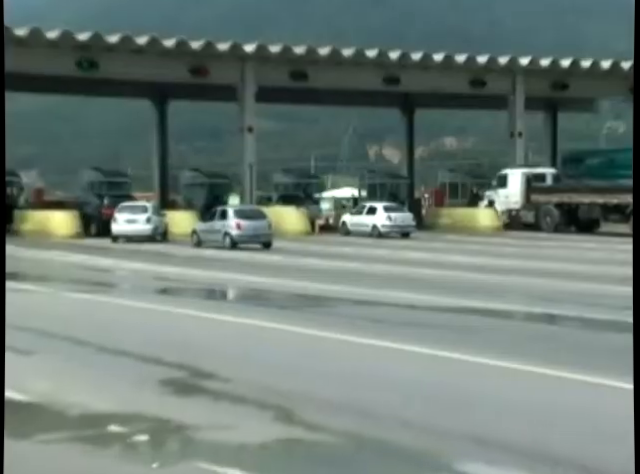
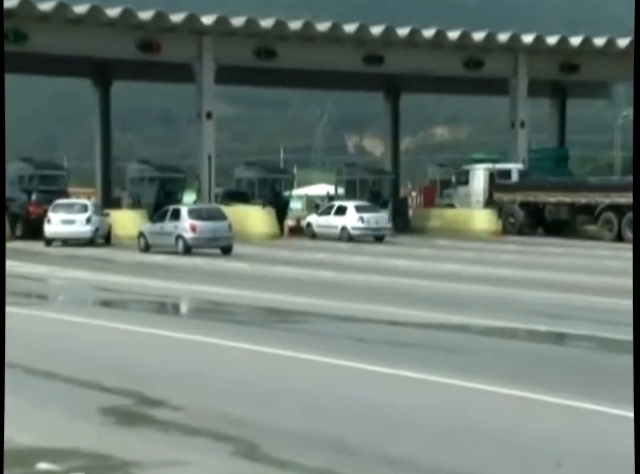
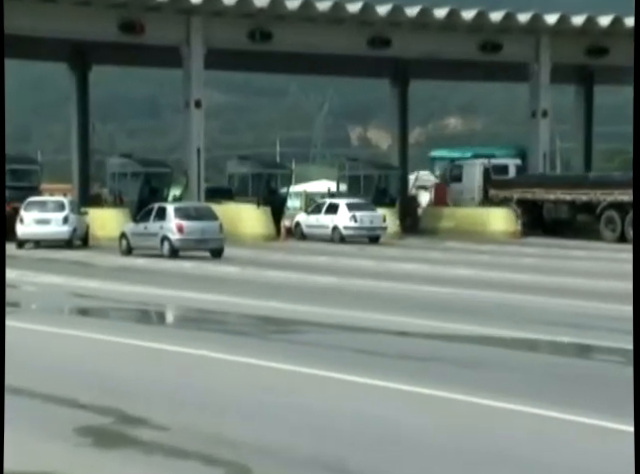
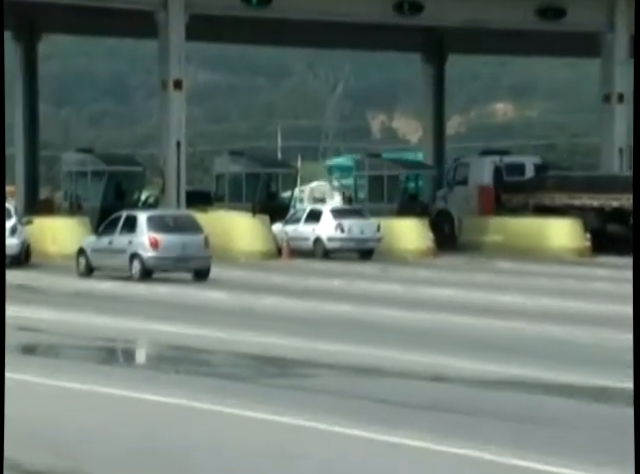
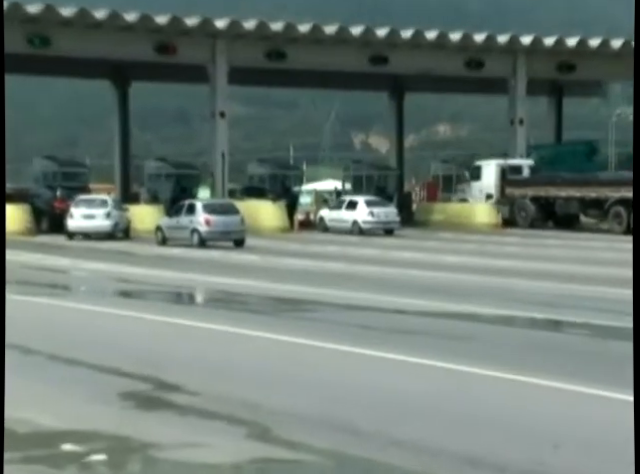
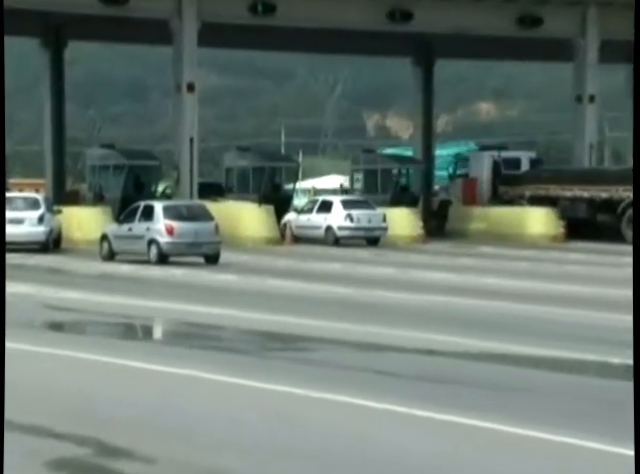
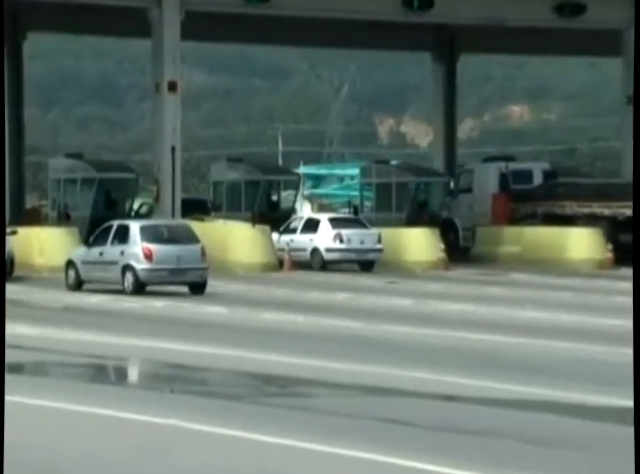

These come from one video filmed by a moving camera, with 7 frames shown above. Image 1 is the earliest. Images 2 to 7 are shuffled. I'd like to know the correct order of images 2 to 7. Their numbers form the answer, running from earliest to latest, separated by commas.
5, 2, 3, 6, 4, 7
